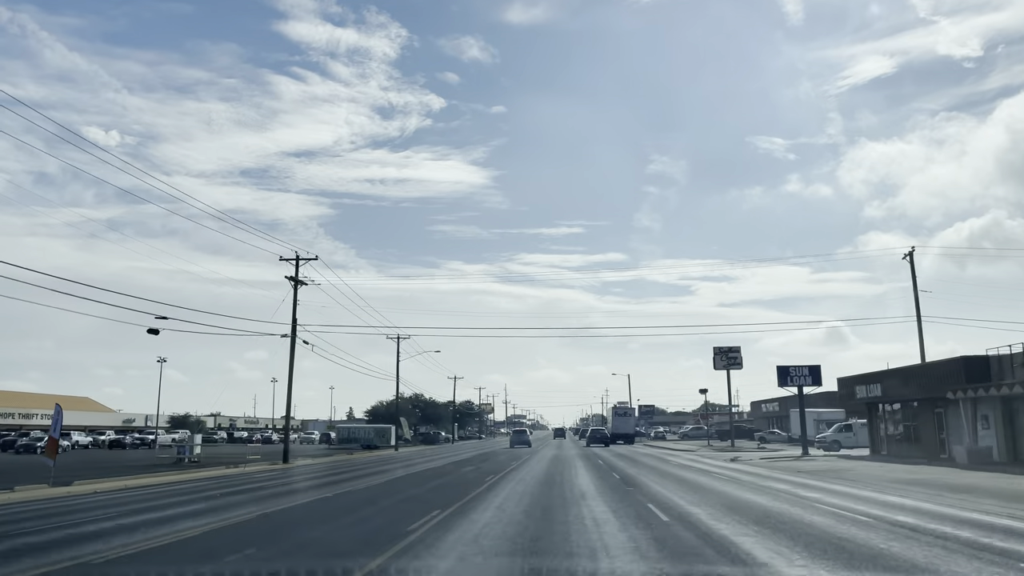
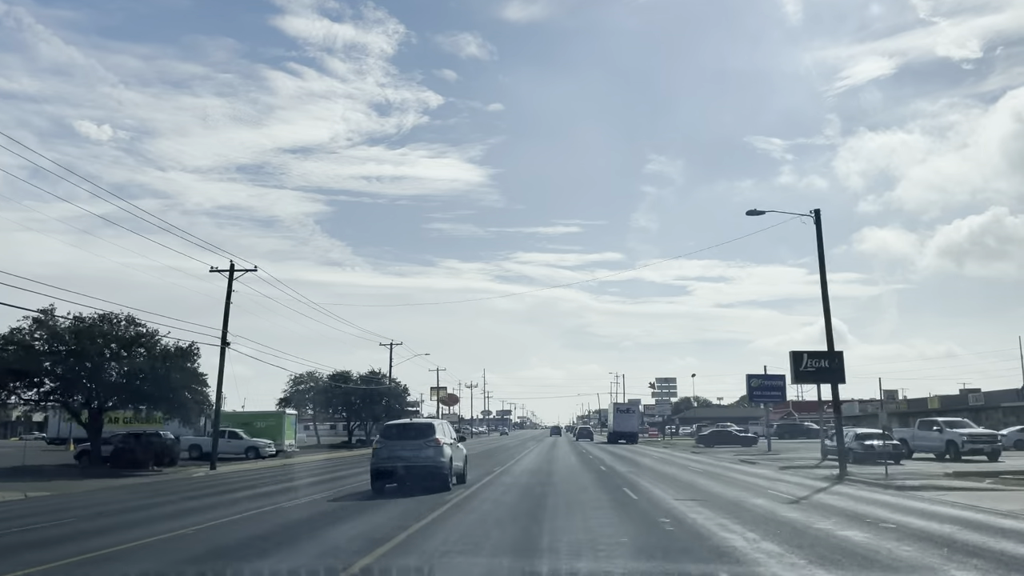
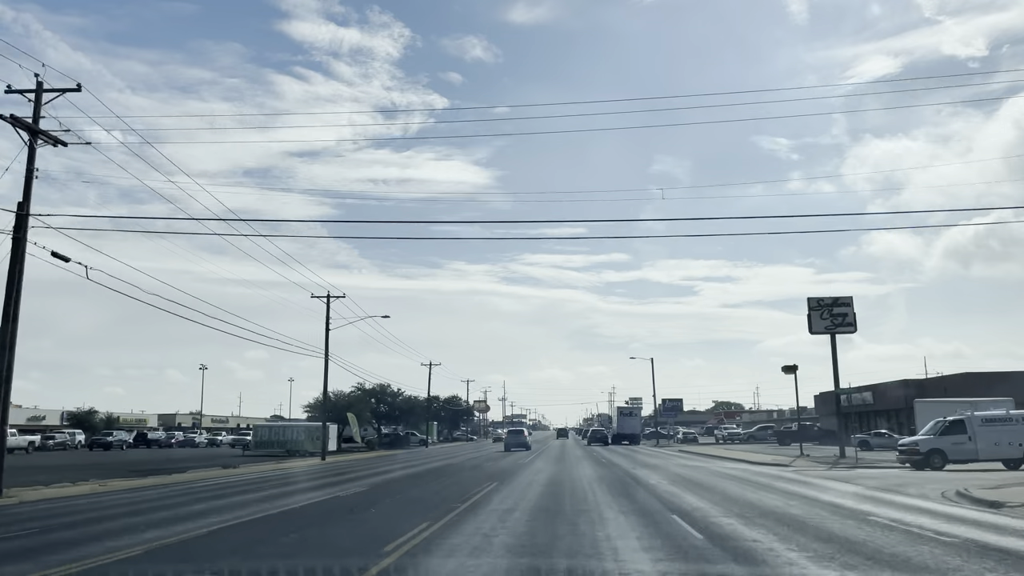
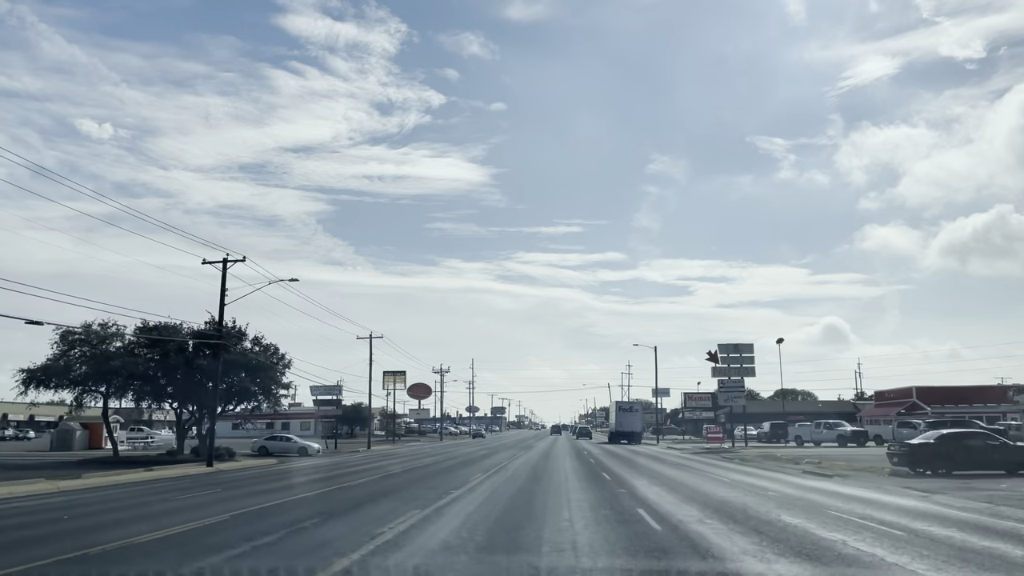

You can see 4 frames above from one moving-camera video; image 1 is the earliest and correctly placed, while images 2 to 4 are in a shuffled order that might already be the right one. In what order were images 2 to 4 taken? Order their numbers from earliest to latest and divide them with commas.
3, 2, 4
